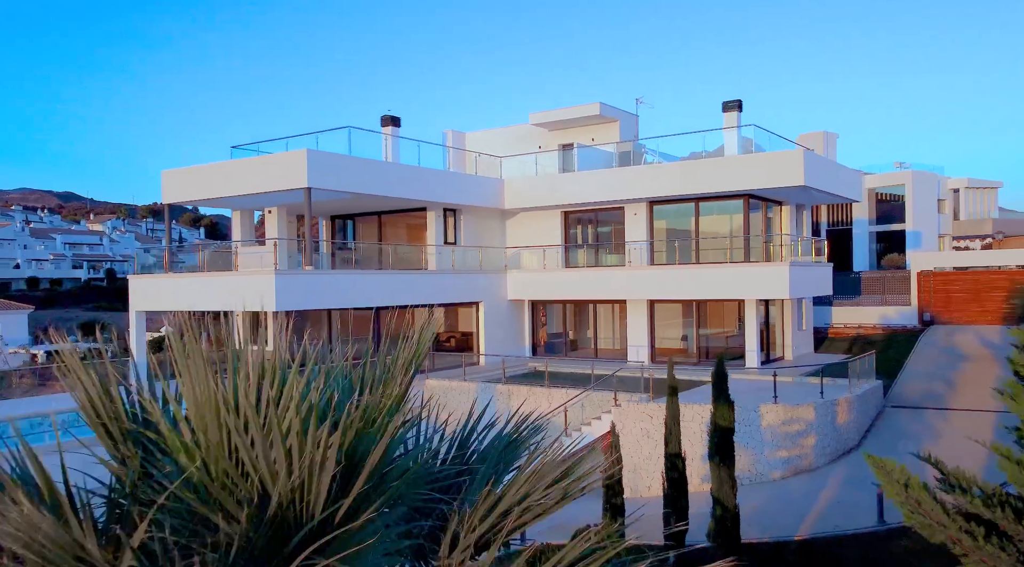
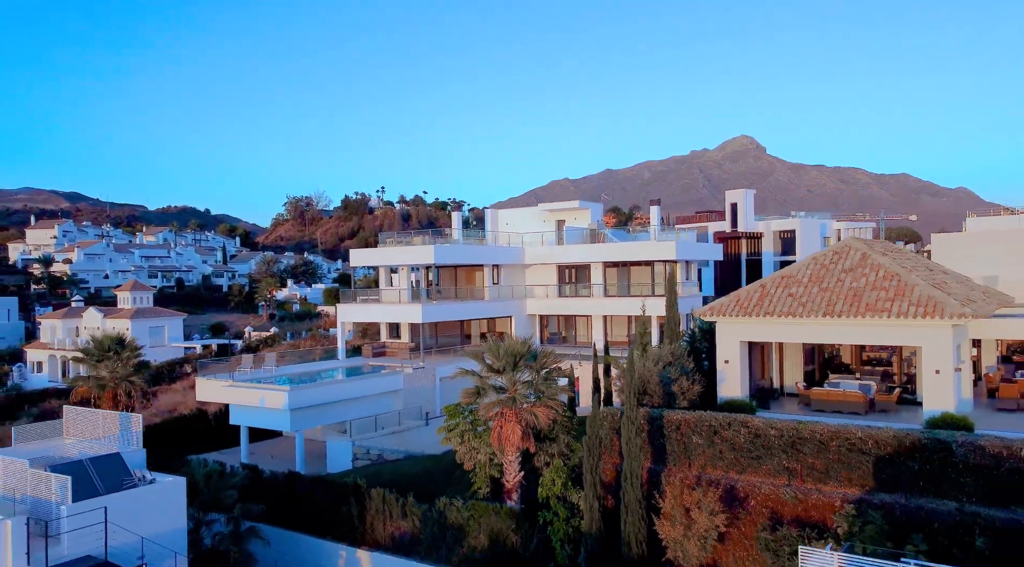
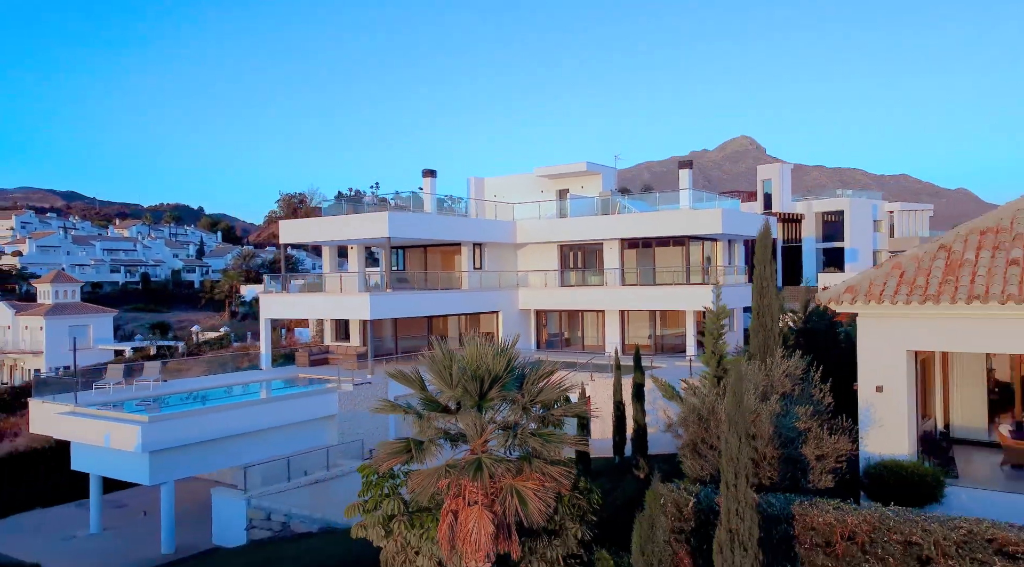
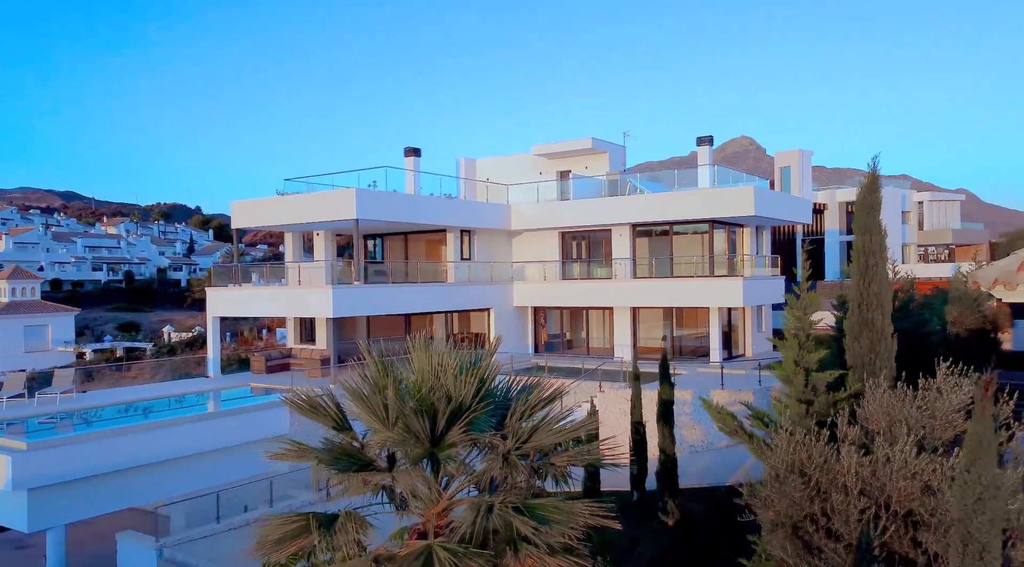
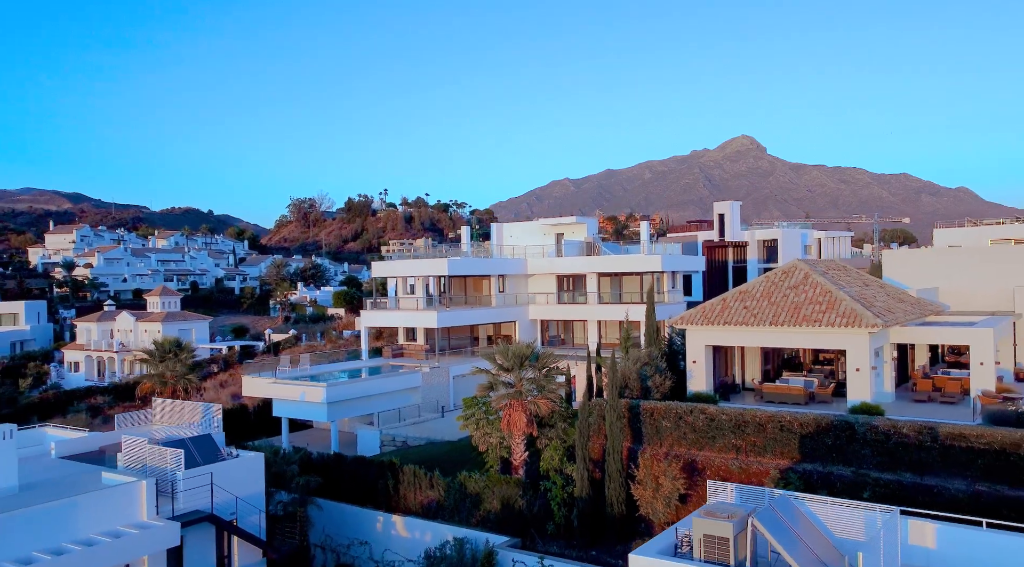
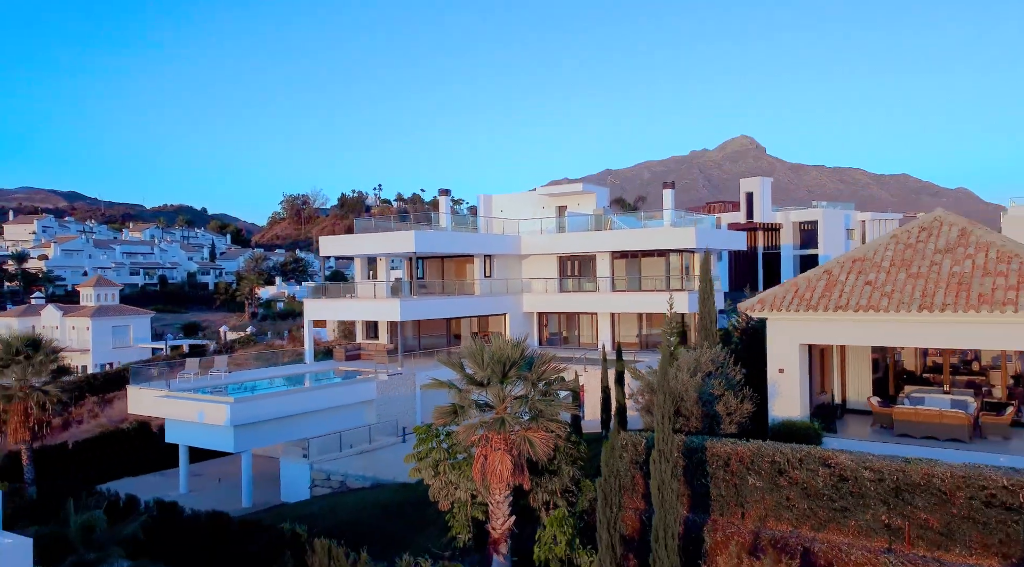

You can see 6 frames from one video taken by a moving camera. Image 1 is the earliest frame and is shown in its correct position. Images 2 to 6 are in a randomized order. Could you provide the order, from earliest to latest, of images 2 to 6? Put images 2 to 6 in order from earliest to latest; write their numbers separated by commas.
4, 3, 6, 2, 5
